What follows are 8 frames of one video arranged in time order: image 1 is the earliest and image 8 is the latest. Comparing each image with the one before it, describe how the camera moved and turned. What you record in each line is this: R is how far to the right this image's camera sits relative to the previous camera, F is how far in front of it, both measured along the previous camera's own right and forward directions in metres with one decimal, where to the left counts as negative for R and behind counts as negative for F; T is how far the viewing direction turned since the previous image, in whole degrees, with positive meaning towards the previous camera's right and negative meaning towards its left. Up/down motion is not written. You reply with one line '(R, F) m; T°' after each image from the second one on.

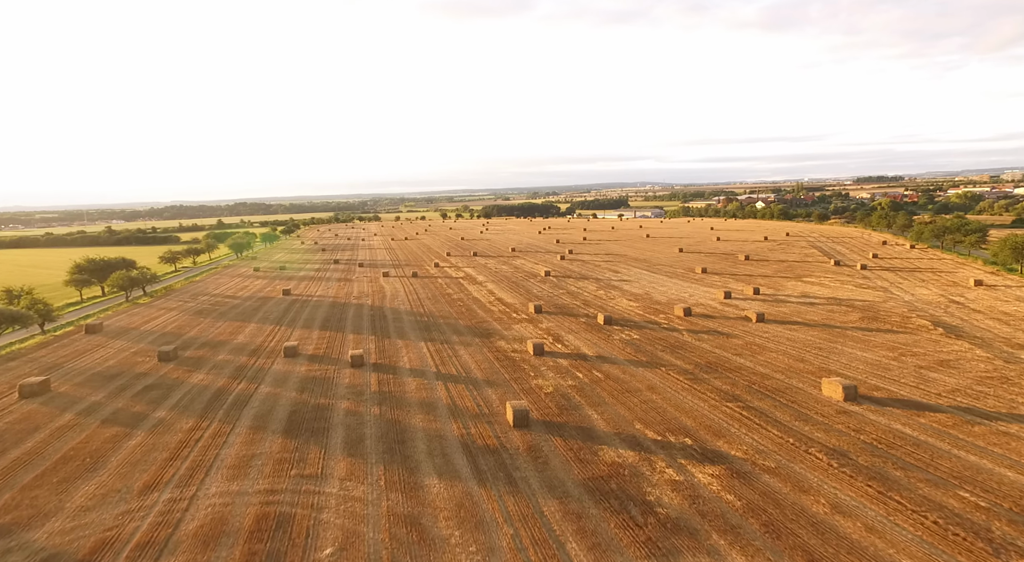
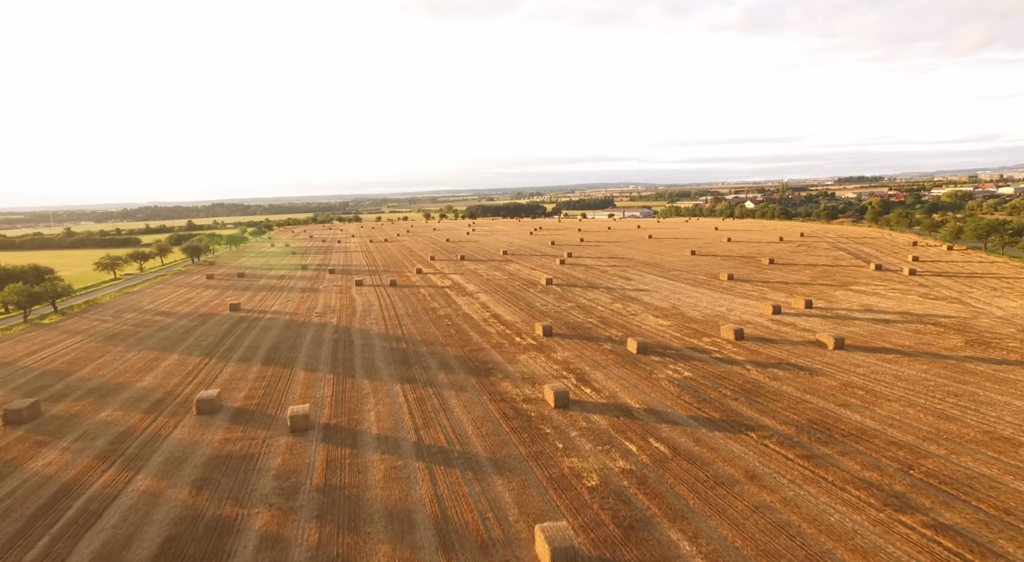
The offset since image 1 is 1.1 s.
(-0.6, +5.4) m; +2°
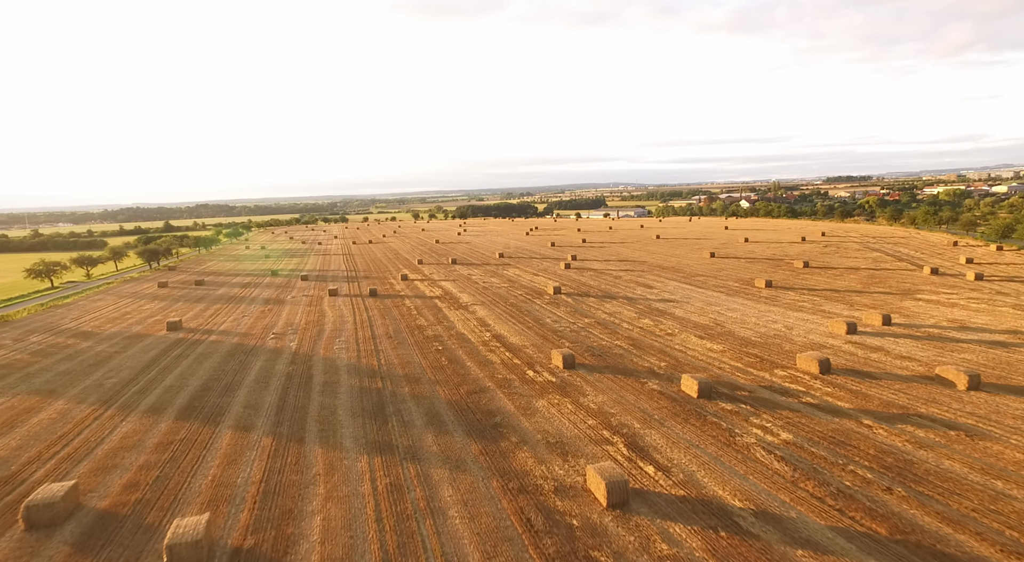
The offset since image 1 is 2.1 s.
(-0.5, +4.8) m; +1°
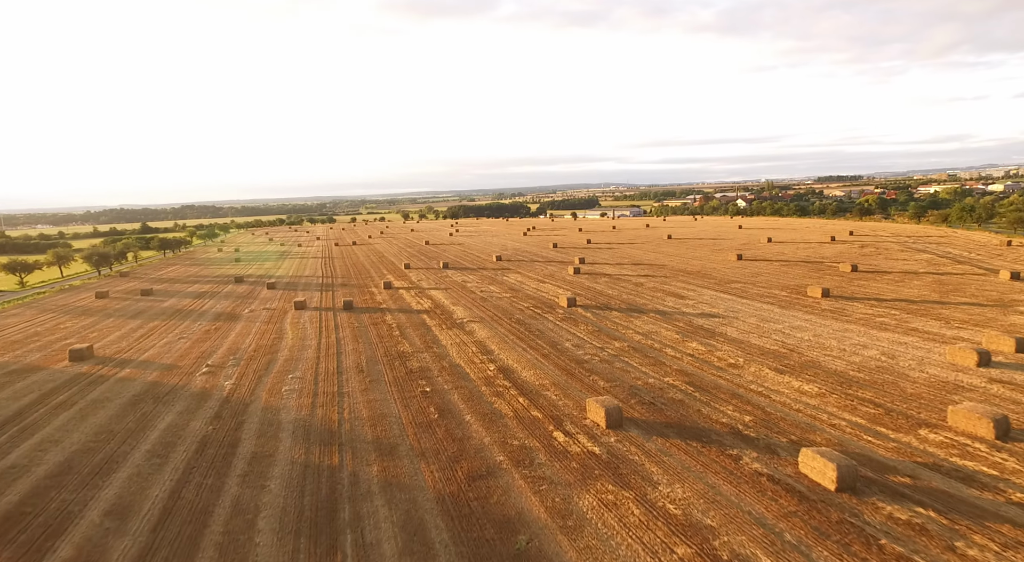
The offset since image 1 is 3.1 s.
(-0.5, +4.8) m; +1°
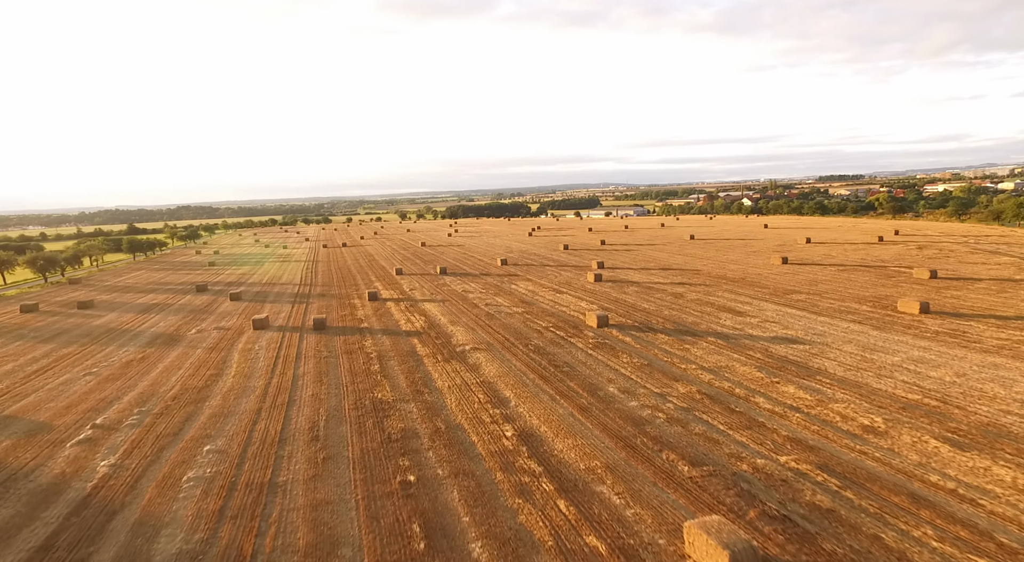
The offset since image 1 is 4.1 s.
(-0.4, +4.8) m; 0°
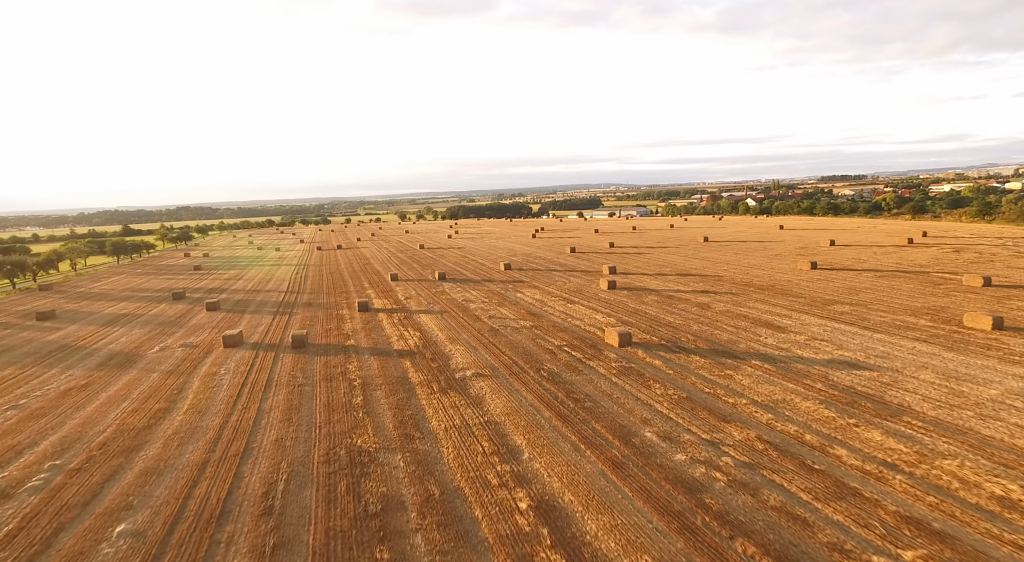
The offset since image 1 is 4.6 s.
(-0.2, +2.4) m; 0°
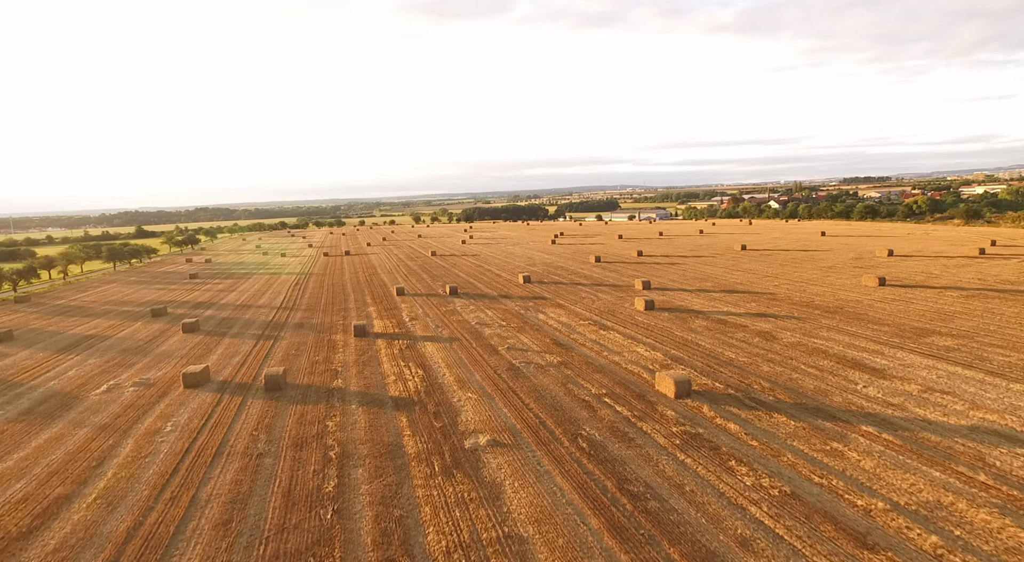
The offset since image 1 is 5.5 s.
(-0.2, +3.3) m; -1°
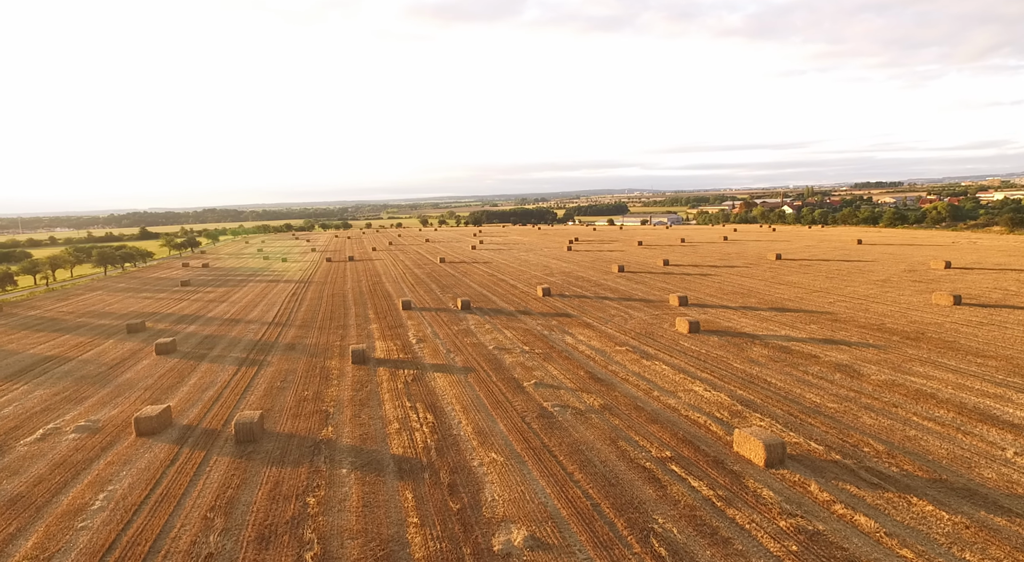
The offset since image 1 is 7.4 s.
(-0.5, +2.8) m; -1°
